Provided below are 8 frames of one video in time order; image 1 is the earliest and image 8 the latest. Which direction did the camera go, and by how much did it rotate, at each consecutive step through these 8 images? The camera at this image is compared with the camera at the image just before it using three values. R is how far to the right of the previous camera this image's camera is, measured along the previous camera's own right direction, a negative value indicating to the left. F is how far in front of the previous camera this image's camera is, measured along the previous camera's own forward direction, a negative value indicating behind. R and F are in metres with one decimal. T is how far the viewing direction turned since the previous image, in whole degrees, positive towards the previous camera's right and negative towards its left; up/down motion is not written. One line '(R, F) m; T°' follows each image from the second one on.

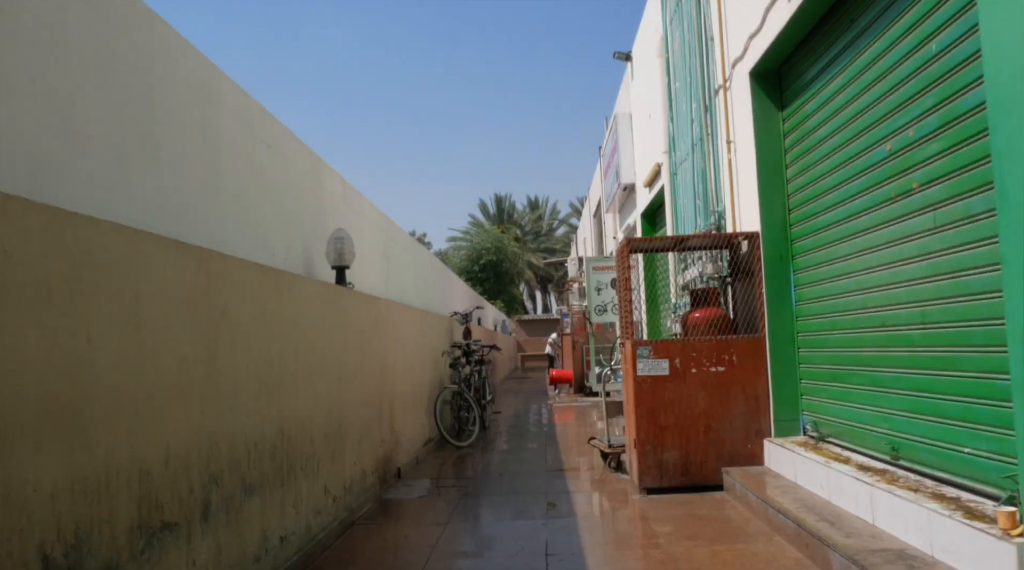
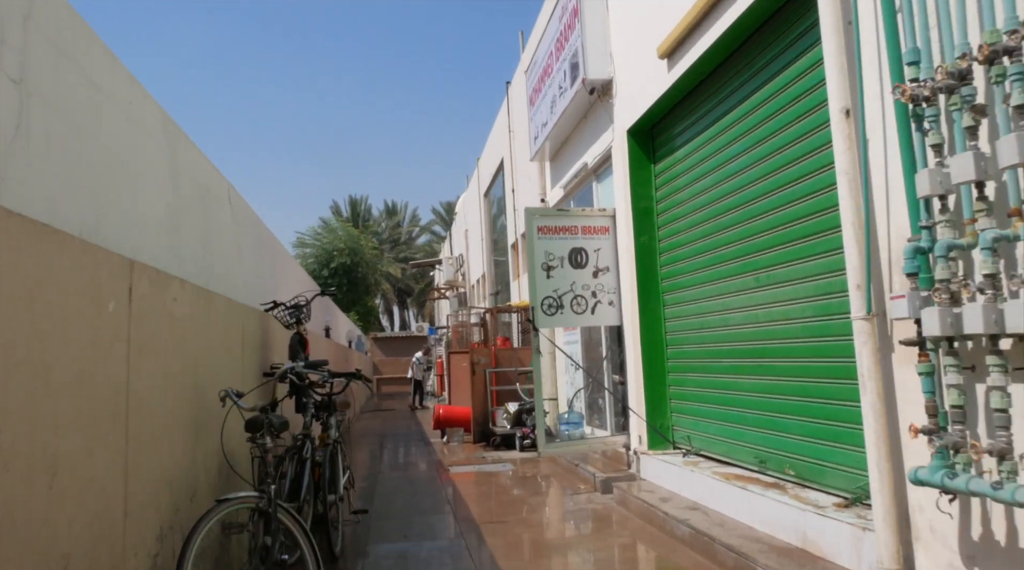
(-0.3, +9.2) m; +10°
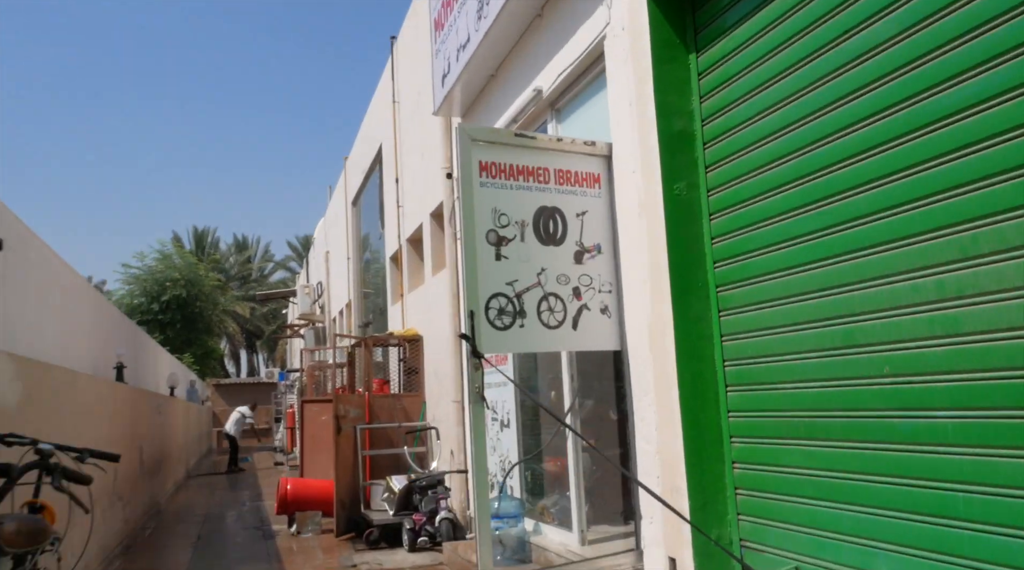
(-0.4, +5.2) m; +9°
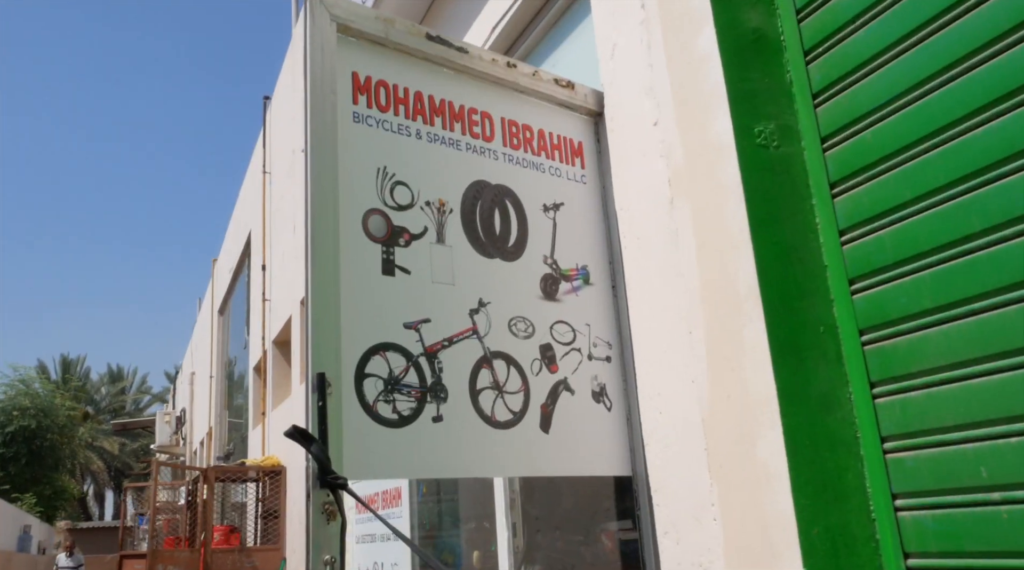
(0.0, +3.1) m; +7°
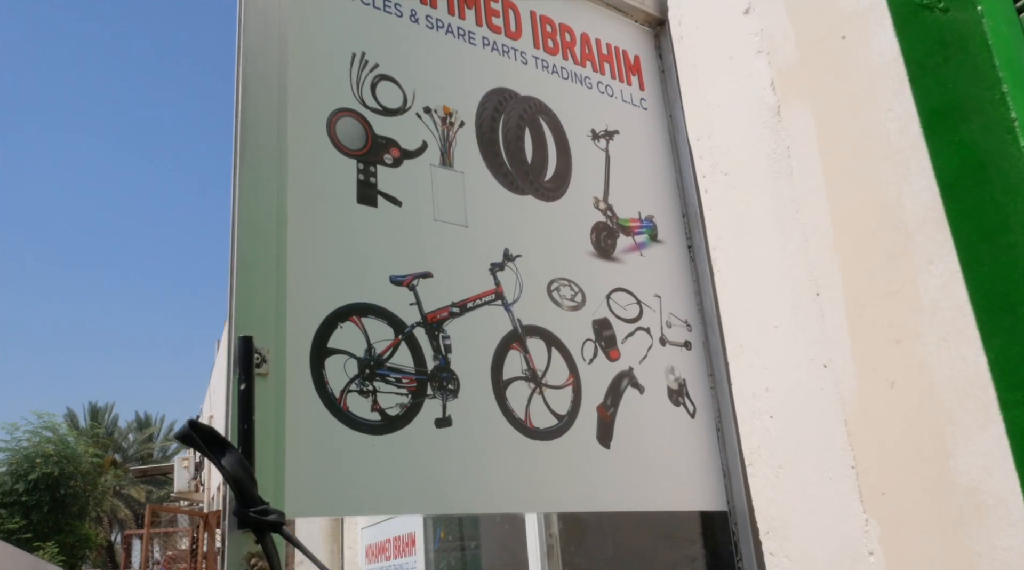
(0.0, +0.9) m; -2°
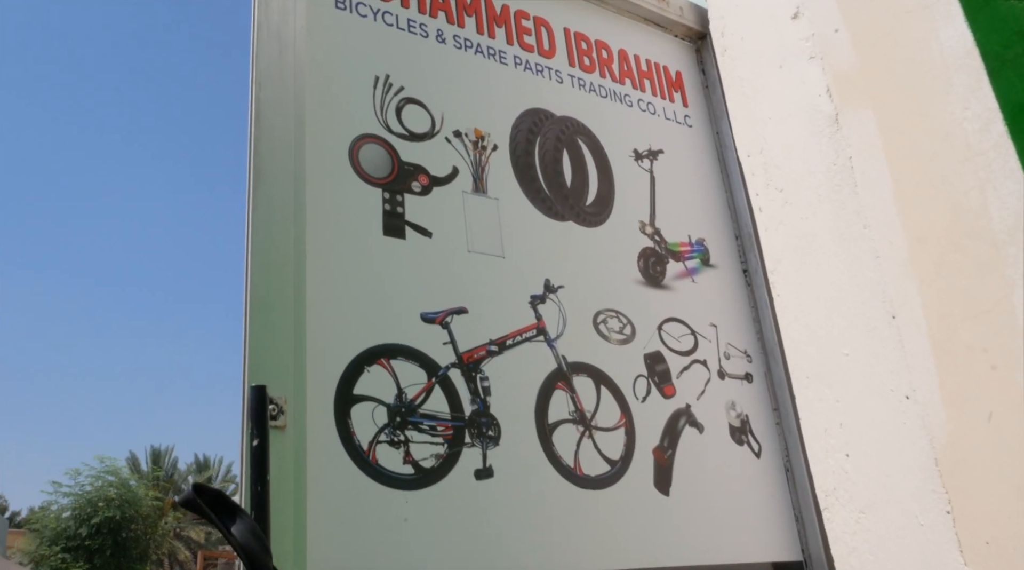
(0.0, +0.2) m; -3°
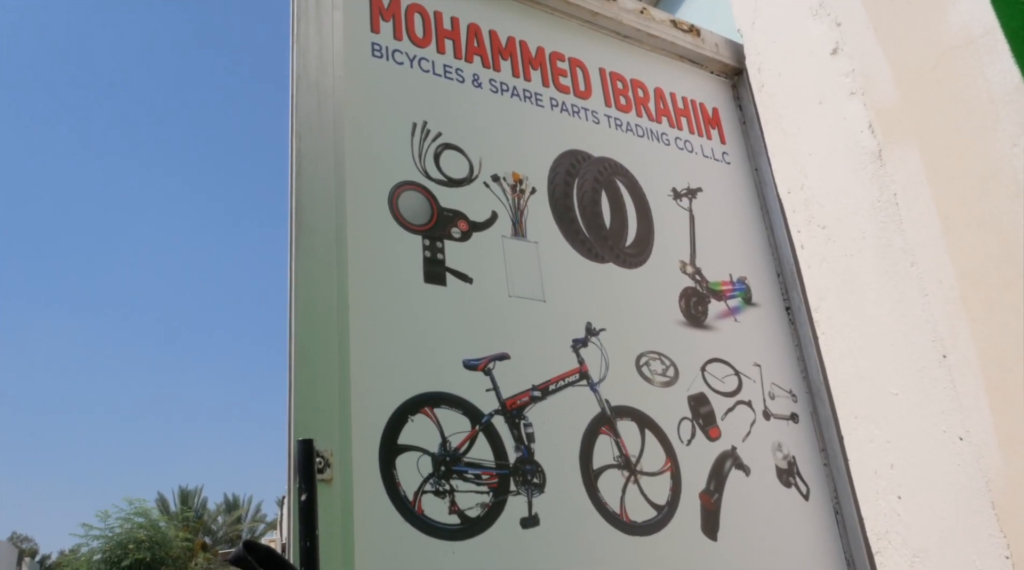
(0.0, 0.0) m; -2°
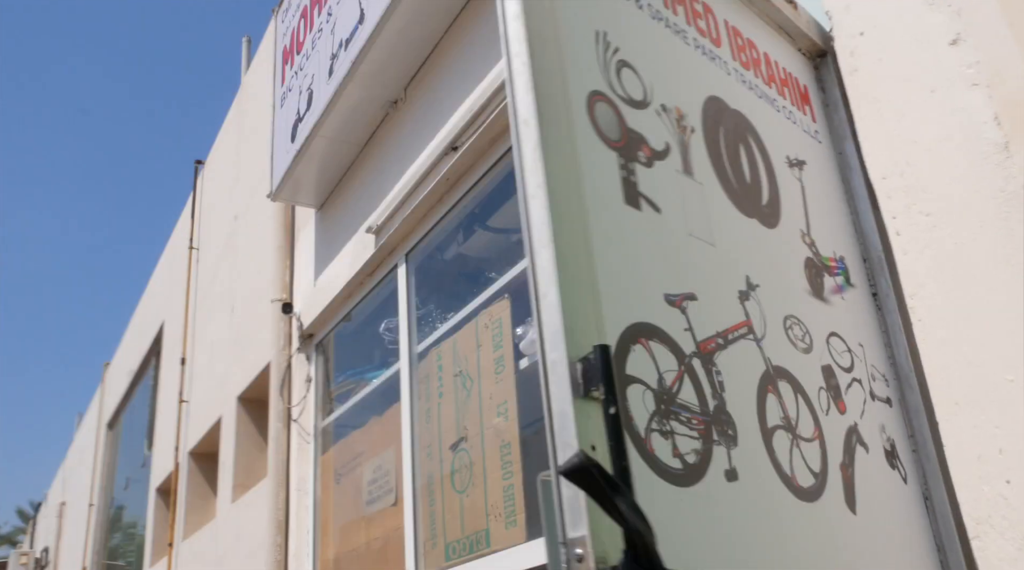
(-0.6, +0.2) m; +11°
